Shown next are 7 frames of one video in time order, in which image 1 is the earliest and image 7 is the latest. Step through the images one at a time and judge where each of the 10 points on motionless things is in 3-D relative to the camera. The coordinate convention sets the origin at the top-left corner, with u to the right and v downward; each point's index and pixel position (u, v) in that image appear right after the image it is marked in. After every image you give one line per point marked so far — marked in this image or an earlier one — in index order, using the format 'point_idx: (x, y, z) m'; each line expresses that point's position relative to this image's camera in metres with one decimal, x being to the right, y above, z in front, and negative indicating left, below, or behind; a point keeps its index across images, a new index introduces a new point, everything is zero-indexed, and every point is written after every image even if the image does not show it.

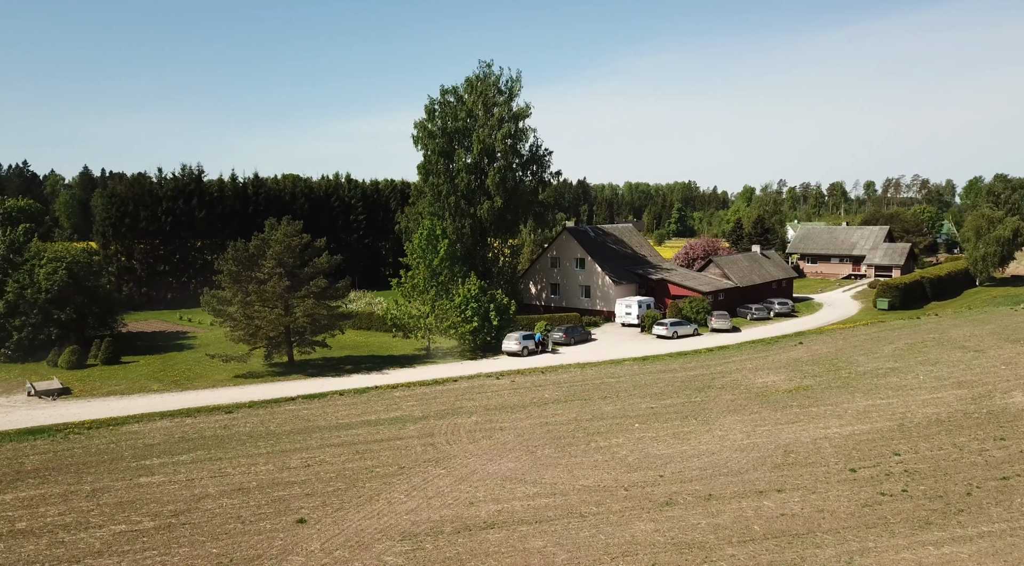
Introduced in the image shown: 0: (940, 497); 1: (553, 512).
0: (+9.6, -4.8, +16.8) m
1: (+0.9, -5.0, +16.1) m
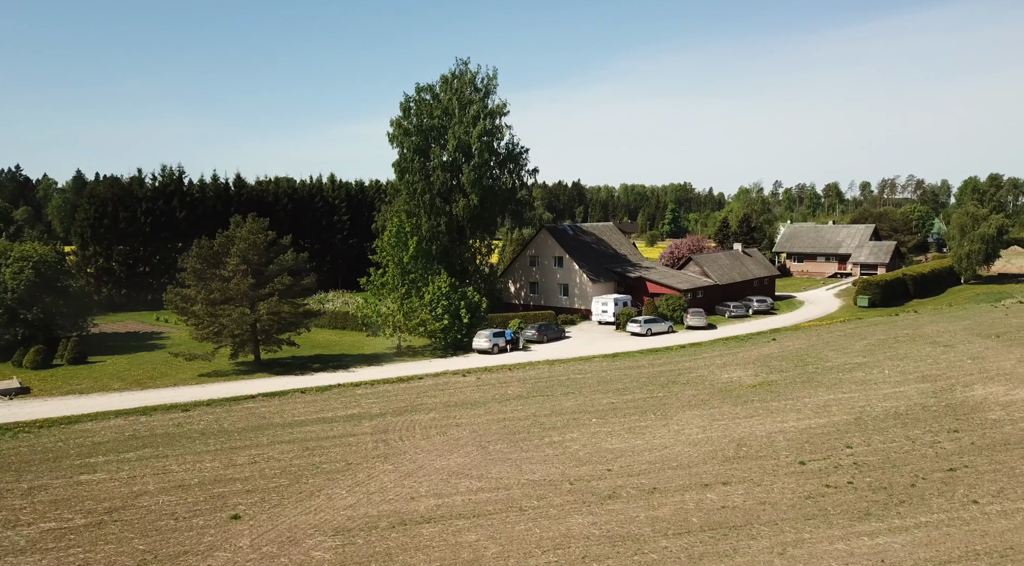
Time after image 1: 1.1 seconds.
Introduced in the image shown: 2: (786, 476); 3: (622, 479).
0: (+8.3, -4.6, +16.7) m
1: (-0.4, -4.8, +15.9) m
2: (+6.5, -4.6, +17.7) m
3: (+2.6, -4.7, +17.7) m
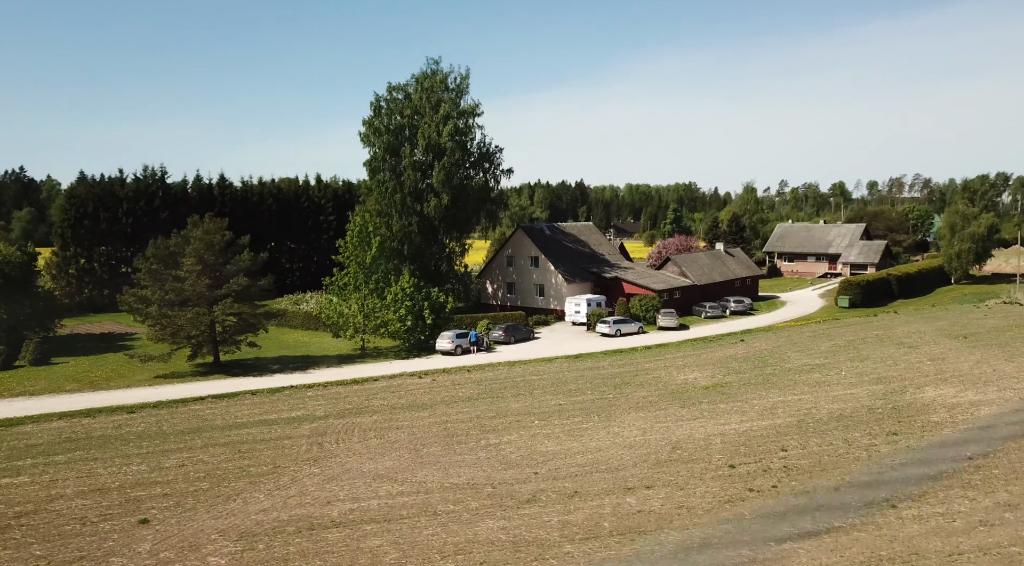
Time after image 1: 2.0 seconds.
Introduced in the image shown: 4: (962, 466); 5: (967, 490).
0: (+6.5, -4.7, +16.5) m
1: (-2.2, -4.8, +15.8) m
2: (+4.7, -4.6, +17.5) m
3: (+0.8, -4.7, +17.5) m
4: (+10.7, -4.4, +17.8) m
5: (+9.9, -4.6, +16.3) m
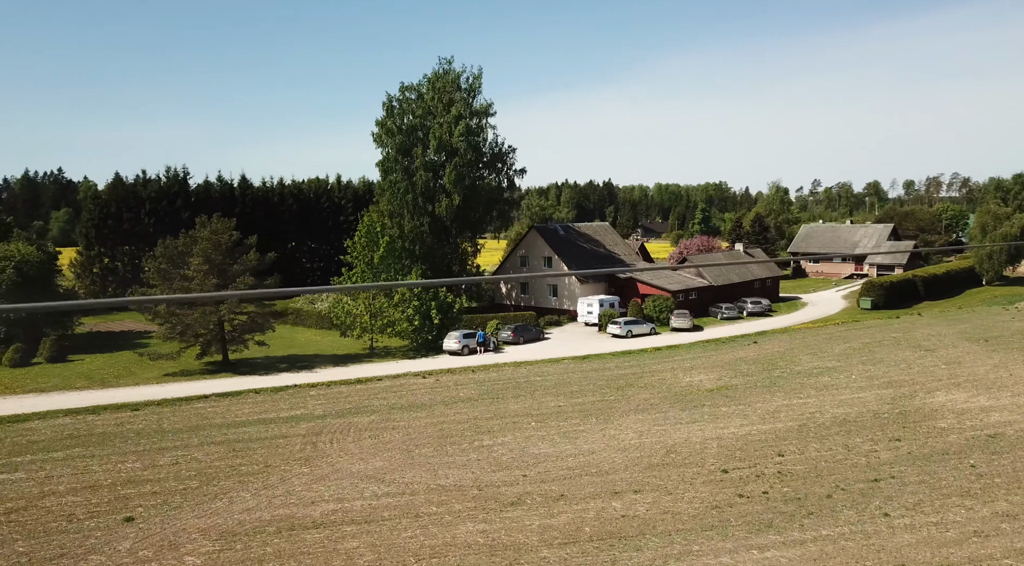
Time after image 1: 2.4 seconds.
0: (+6.2, -4.7, +16.2) m
1: (-2.6, -4.8, +15.7) m
2: (+4.4, -4.6, +17.2) m
3: (+0.5, -4.7, +17.3) m
4: (+10.4, -4.4, +17.3) m
5: (+9.6, -4.6, +15.8) m
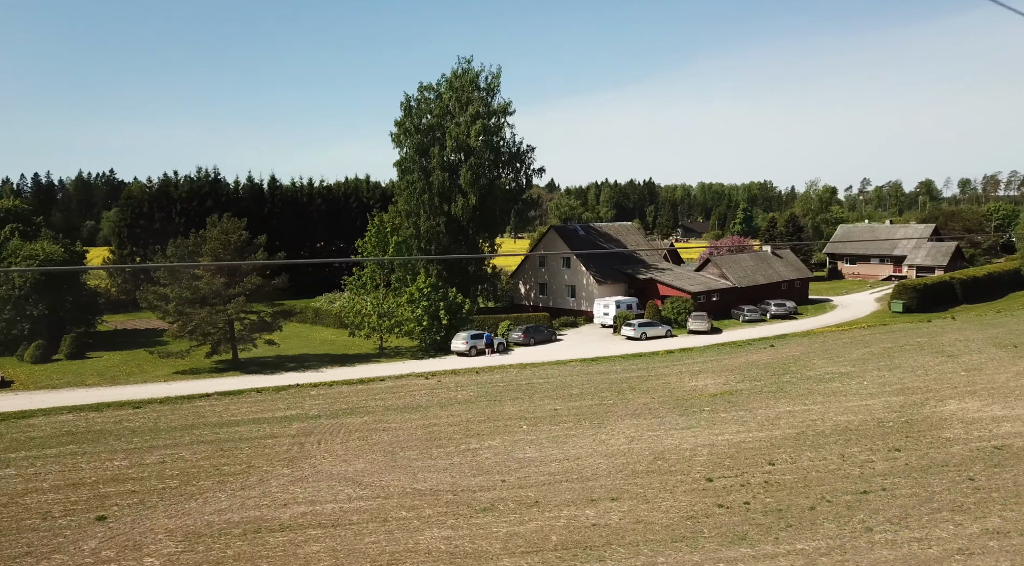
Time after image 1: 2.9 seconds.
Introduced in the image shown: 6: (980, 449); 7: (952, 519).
0: (+5.6, -4.8, +15.6) m
1: (-3.2, -4.9, +15.6) m
2: (+3.8, -4.7, +16.7) m
3: (-0.1, -4.8, +17.1) m
4: (+9.9, -4.5, +16.5) m
5: (+9.0, -4.7, +15.1) m
6: (+11.9, -4.2, +19.0) m
7: (+8.8, -4.7, +14.9) m
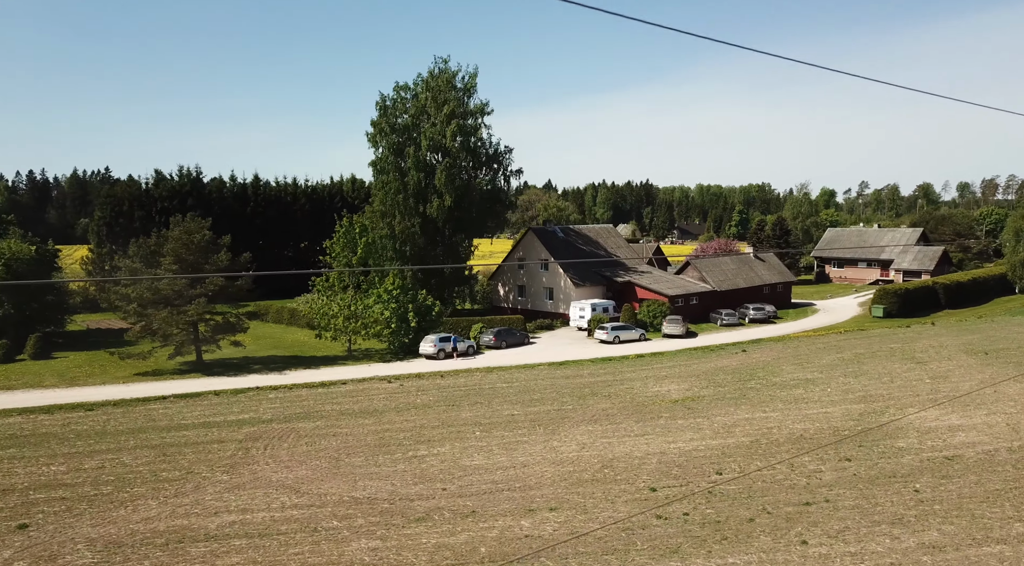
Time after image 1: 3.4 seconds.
0: (+4.2, -4.9, +15.3) m
1: (-4.6, -5.0, +15.3) m
2: (+2.4, -4.9, +16.4) m
3: (-1.5, -4.9, +16.8) m
4: (+8.5, -4.7, +16.2) m
5: (+7.6, -4.9, +14.8) m
6: (+10.6, -4.4, +18.8) m
7: (+7.5, -4.9, +14.7) m
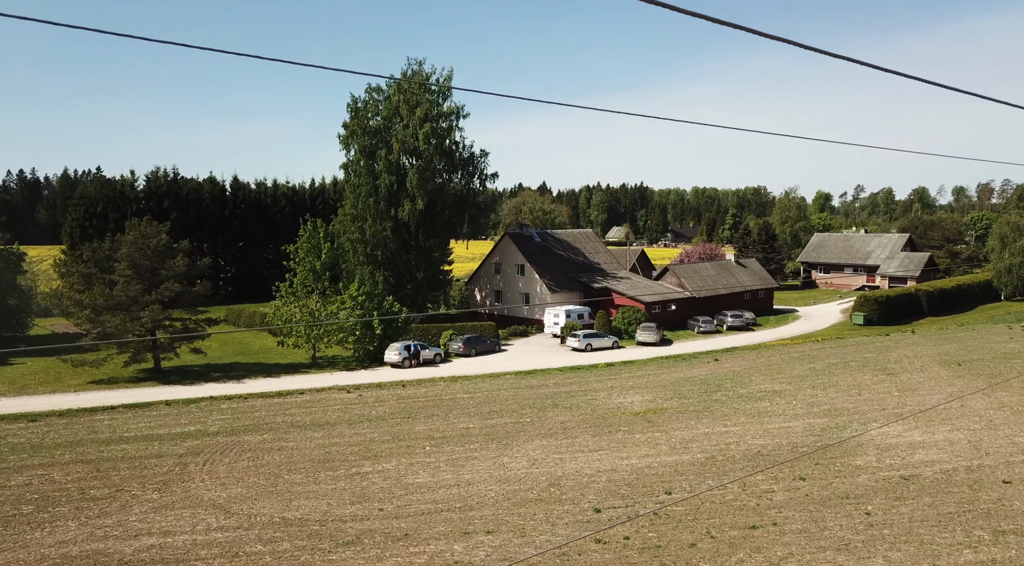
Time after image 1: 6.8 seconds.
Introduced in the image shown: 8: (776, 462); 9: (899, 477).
0: (+2.8, -5.2, +14.7) m
1: (-6.0, -5.2, +14.6) m
2: (+1.1, -5.2, +15.8) m
3: (-2.8, -5.2, +16.1) m
4: (+7.1, -5.1, +15.7) m
5: (+6.3, -5.2, +14.3) m
6: (+9.2, -4.8, +18.2) m
7: (+6.1, -5.2, +14.1) m
8: (+7.0, -4.8, +19.8) m
9: (+9.5, -4.8, +18.4) m
